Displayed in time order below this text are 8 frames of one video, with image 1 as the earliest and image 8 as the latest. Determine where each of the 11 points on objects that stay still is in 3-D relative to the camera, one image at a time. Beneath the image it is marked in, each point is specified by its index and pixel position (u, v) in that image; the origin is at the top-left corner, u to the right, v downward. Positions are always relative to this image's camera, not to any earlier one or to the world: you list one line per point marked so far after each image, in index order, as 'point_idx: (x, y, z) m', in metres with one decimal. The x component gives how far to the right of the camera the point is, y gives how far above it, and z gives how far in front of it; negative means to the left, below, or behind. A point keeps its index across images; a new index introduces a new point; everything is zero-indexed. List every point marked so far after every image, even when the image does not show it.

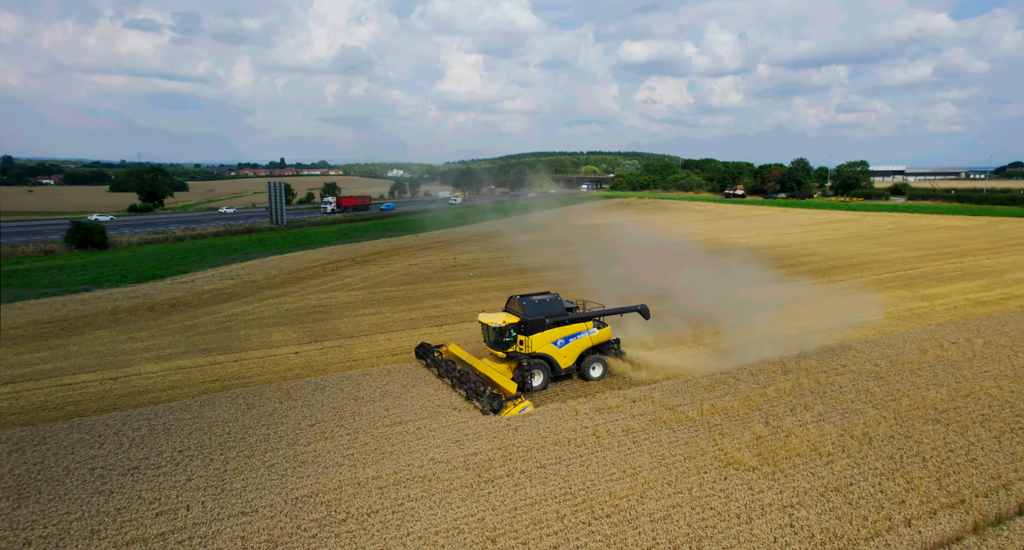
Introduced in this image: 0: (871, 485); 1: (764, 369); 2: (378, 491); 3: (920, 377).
0: (+4.7, -2.8, +7.0) m
1: (+5.9, -2.2, +12.4) m
2: (-1.6, -2.7, +6.7) m
3: (+9.1, -2.3, +11.8) m
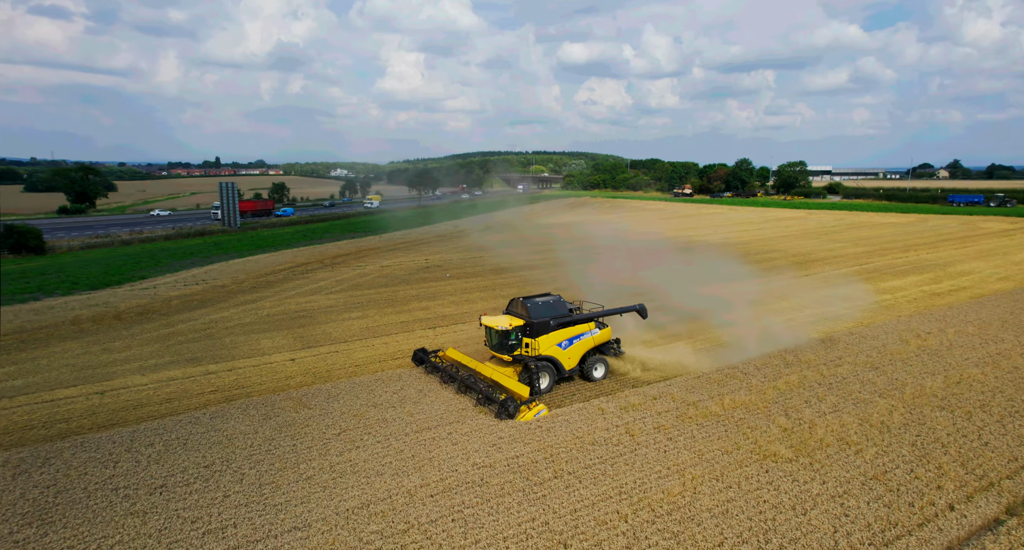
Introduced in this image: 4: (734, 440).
0: (+5.4, -2.7, +7.3) m
1: (+6.1, -2.1, +12.7) m
2: (-1.0, -2.7, +6.6) m
3: (+9.3, -2.2, +12.4) m
4: (+3.4, -2.5, +8.3) m
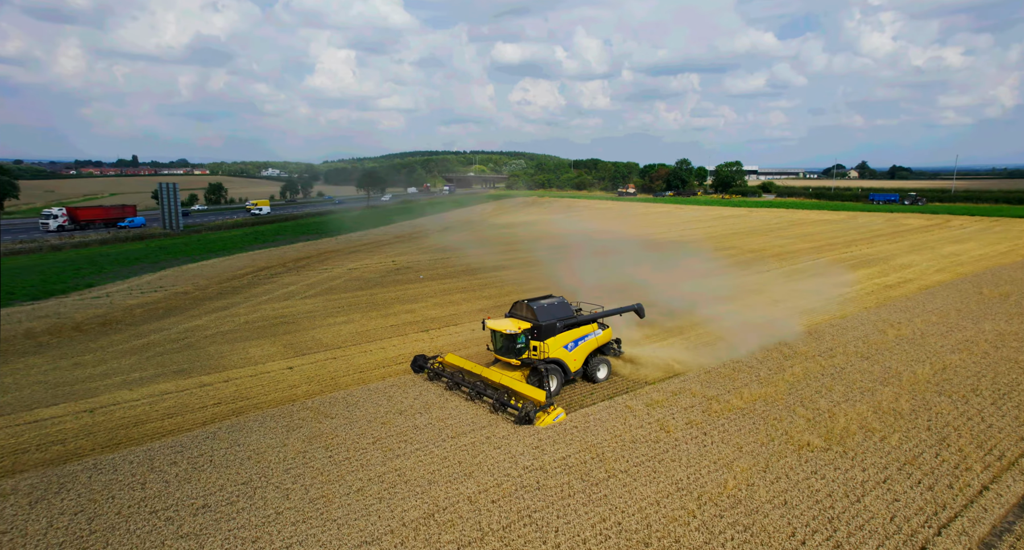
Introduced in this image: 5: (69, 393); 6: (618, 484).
0: (+6.1, -2.6, +7.7) m
1: (+6.3, -2.0, +13.2) m
2: (-0.2, -2.7, +6.4) m
3: (+9.6, -2.0, +13.2) m
4: (+4.0, -2.5, +8.6) m
5: (-9.4, -2.5, +11.3) m
6: (+1.4, -2.7, +6.9) m
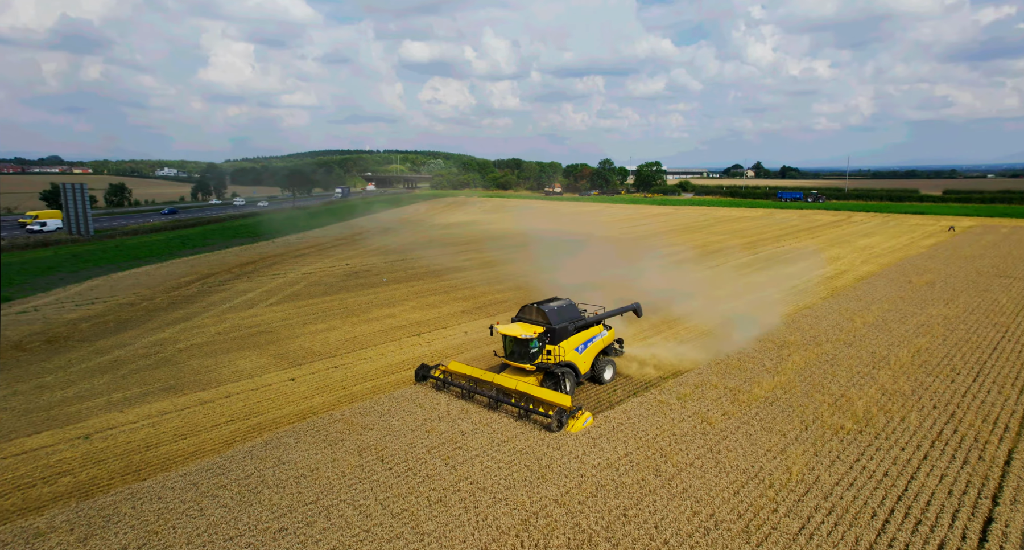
0: (+6.9, -2.5, +8.5) m
1: (+6.5, -1.9, +13.9) m
2: (+0.9, -2.8, +6.4) m
3: (+9.7, -1.8, +14.3) m
4: (+4.8, -2.4, +9.0) m
5: (-8.8, -2.7, +10.2) m
6: (+2.4, -2.7, +7.1) m
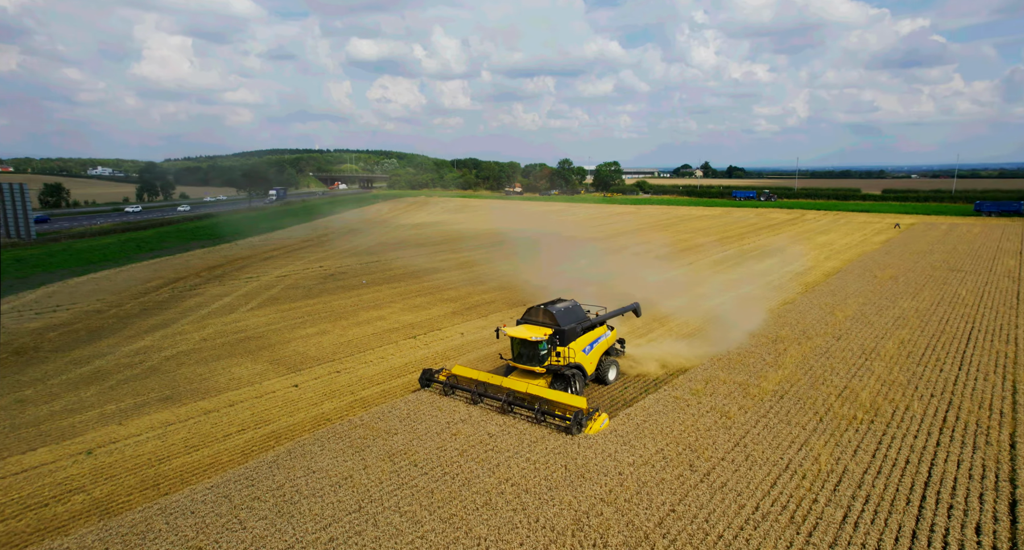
0: (+7.4, -2.4, +8.9) m
1: (+6.6, -1.8, +14.4) m
2: (+1.5, -2.8, +6.5) m
3: (+9.8, -1.7, +14.9) m
4: (+5.2, -2.4, +9.4) m
5: (-8.5, -2.9, +9.7) m
6: (+2.9, -2.6, +7.3) m
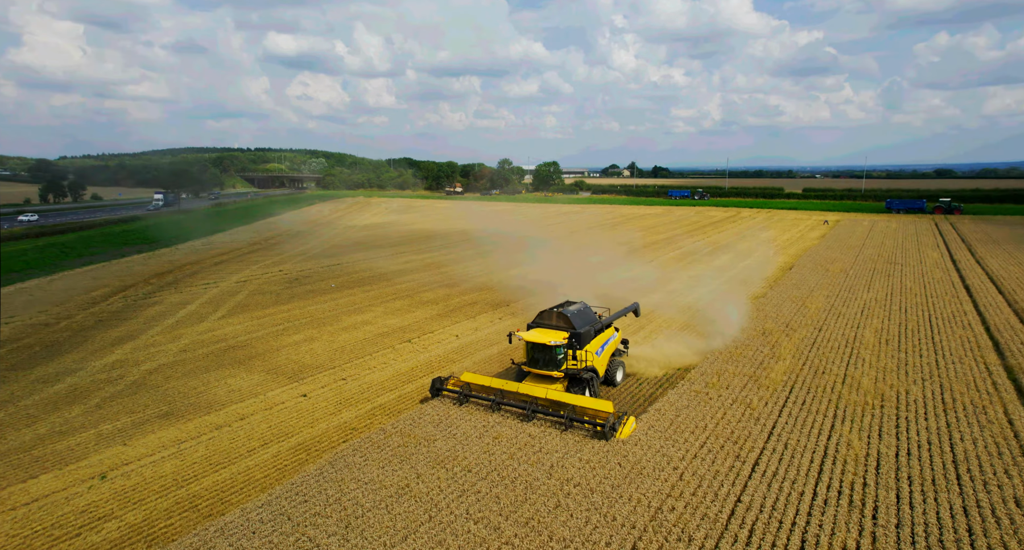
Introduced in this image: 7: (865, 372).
0: (+8.0, -2.3, +9.7) m
1: (+6.7, -1.7, +15.0) m
2: (+2.3, -2.8, +6.7) m
3: (+9.8, -1.5, +15.9) m
4: (+5.8, -2.3, +9.9) m
5: (-7.9, -3.1, +8.9) m
6: (+3.7, -2.6, +7.6) m
7: (+7.6, -2.0, +11.6) m
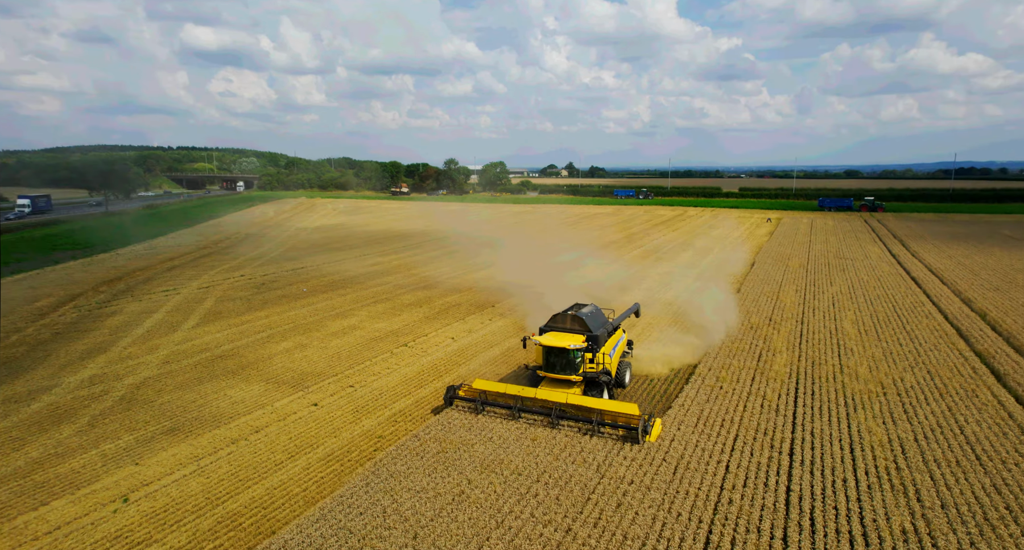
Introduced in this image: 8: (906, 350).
0: (+8.4, -2.2, +10.5) m
1: (+6.7, -1.6, +15.7) m
2: (+3.1, -2.8, +7.0) m
3: (+9.7, -1.4, +16.8) m
4: (+6.2, -2.2, +10.5) m
5: (-7.2, -3.2, +8.3) m
6: (+4.3, -2.6, +8.0) m
7: (+7.9, -1.9, +12.3) m
8: (+9.9, -1.9, +13.4) m
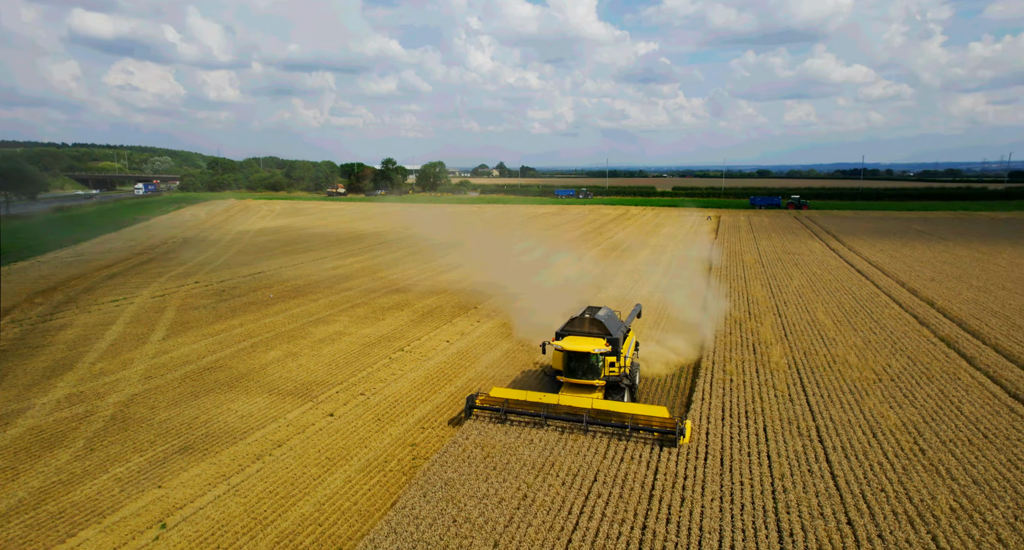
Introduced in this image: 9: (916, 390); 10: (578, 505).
0: (+8.9, -2.1, +11.4) m
1: (+6.6, -1.5, +16.4) m
2: (+3.9, -2.7, +7.4) m
3: (+9.5, -1.2, +17.8) m
4: (+6.7, -2.1, +11.2) m
5: (-6.5, -3.4, +7.6) m
6: (+5.1, -2.5, +8.5) m
7: (+8.2, -1.8, +13.2) m
8: (+10.0, -1.7, +14.5) m
9: (+7.8, -2.2, +10.5) m
10: (+0.8, -2.9, +6.9) m
